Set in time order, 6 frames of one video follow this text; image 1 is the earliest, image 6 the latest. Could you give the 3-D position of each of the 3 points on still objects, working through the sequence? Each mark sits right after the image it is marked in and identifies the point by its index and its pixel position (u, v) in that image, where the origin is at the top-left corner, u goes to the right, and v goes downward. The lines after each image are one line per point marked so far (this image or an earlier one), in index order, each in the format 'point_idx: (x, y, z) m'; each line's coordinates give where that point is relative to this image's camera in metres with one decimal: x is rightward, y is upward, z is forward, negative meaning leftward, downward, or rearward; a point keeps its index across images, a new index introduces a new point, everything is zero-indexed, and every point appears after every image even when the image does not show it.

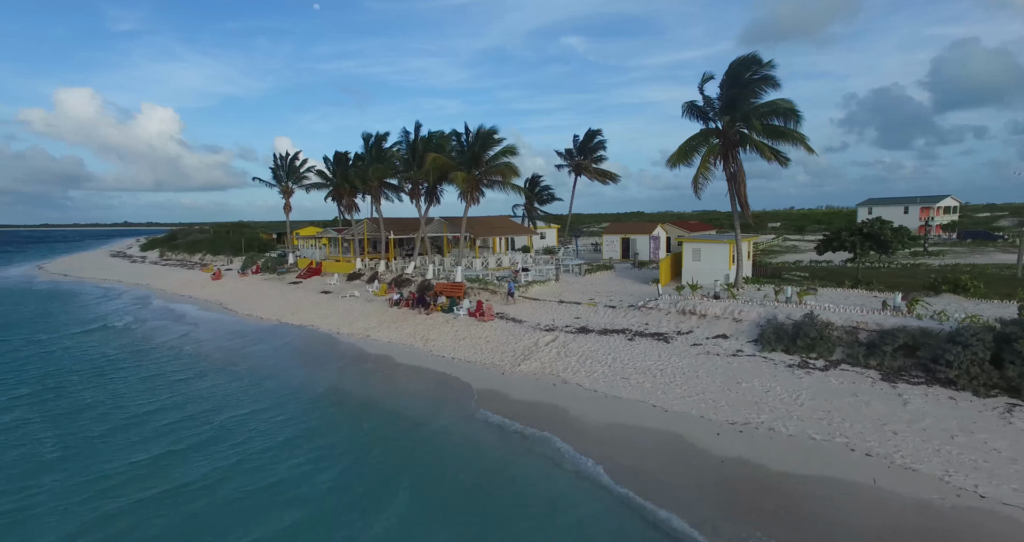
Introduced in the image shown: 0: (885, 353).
0: (+9.9, -2.2, +12.3) m
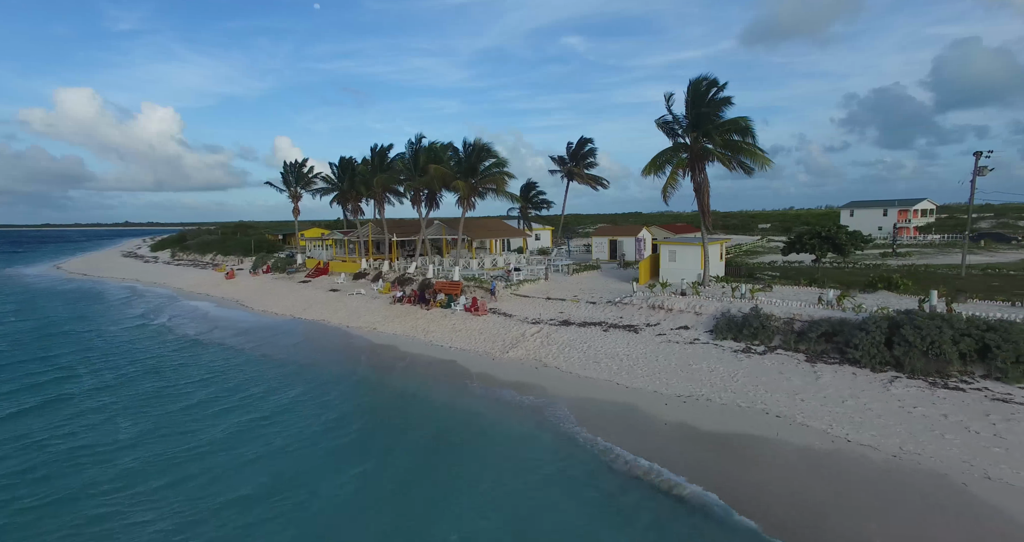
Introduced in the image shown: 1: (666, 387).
0: (+9.5, -2.2, +14.7) m
1: (+4.7, -3.6, +14.3) m
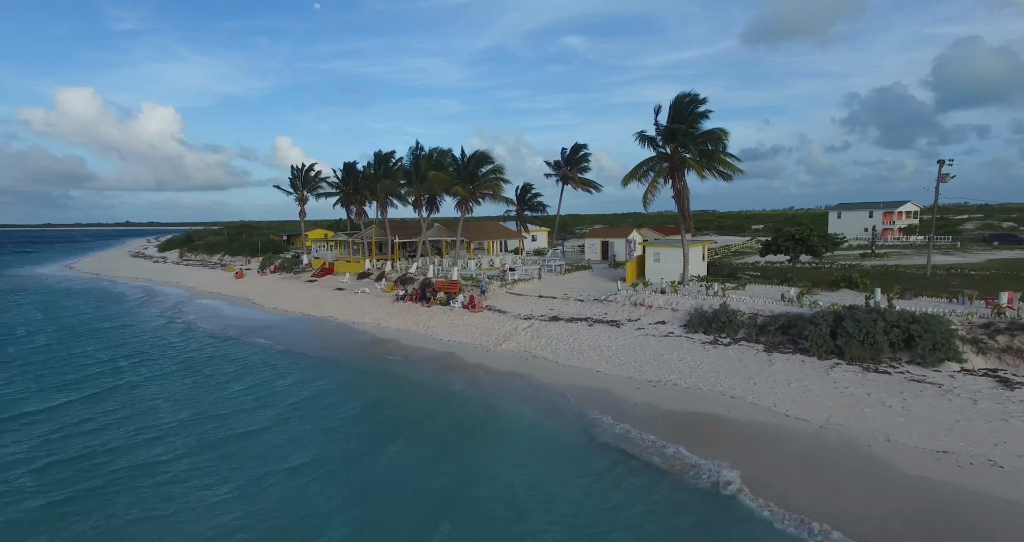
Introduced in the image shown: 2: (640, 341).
0: (+9.2, -2.2, +16.6) m
1: (+4.4, -3.6, +16.1) m
2: (+5.2, -2.8, +18.6) m
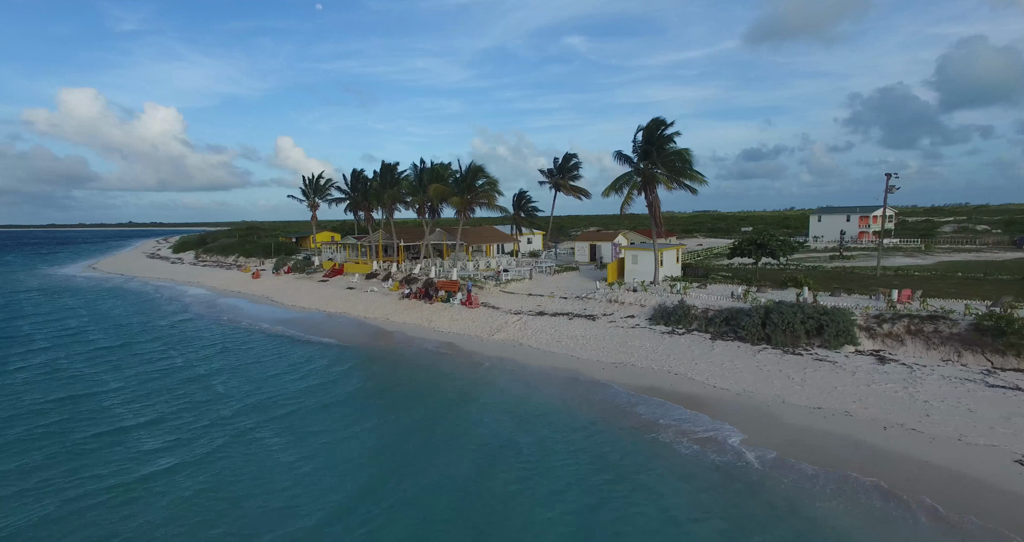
0: (+8.7, -2.2, +19.9) m
1: (+3.9, -3.6, +19.5) m
2: (+4.7, -2.9, +22.0) m
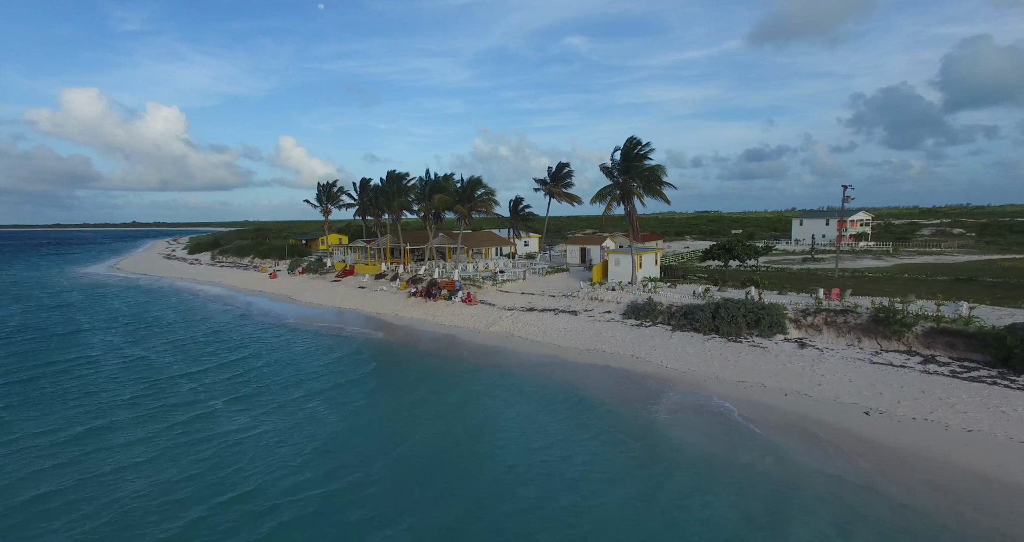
0: (+8.3, -2.3, +23.6) m
1: (+3.5, -3.7, +23.2) m
2: (+4.3, -3.0, +25.7) m
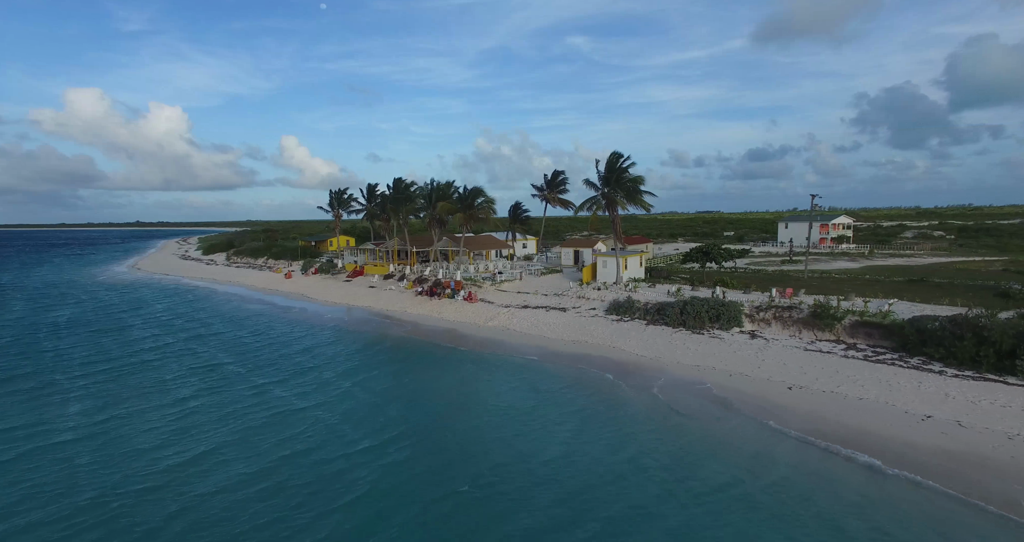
0: (+8.1, -2.4, +27.0) m
1: (+3.3, -3.8, +26.5) m
2: (+4.0, -3.1, +29.1) m
